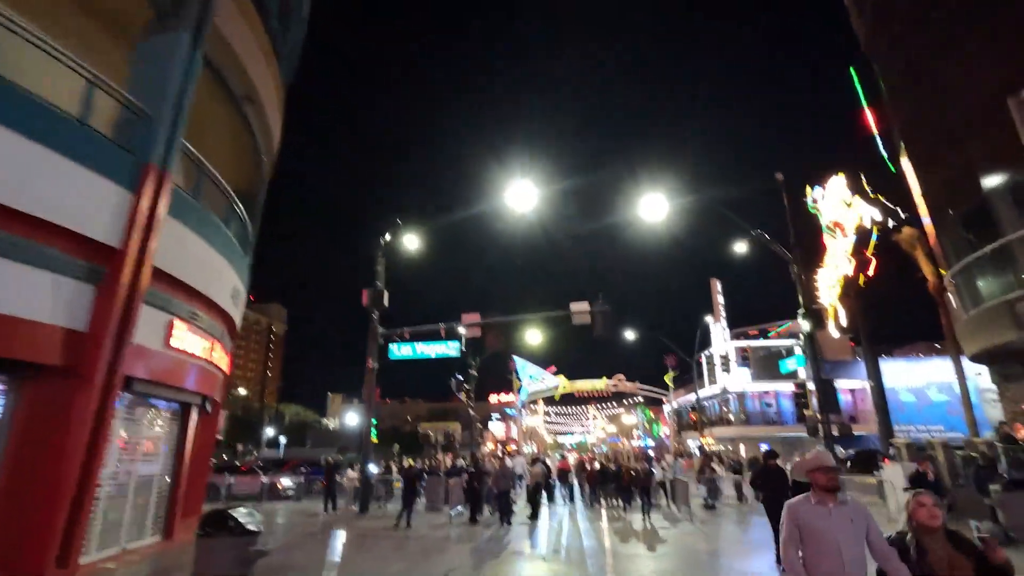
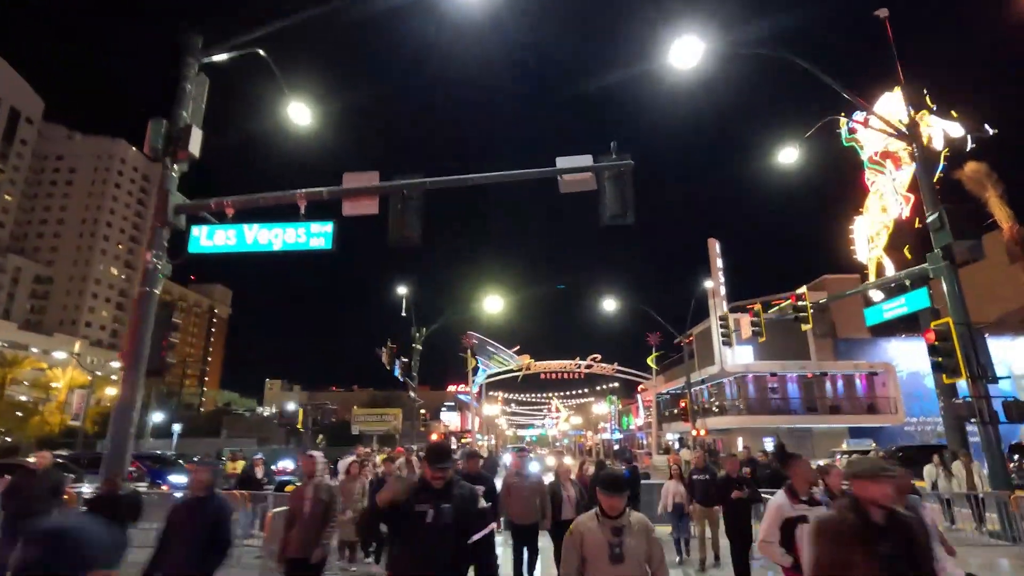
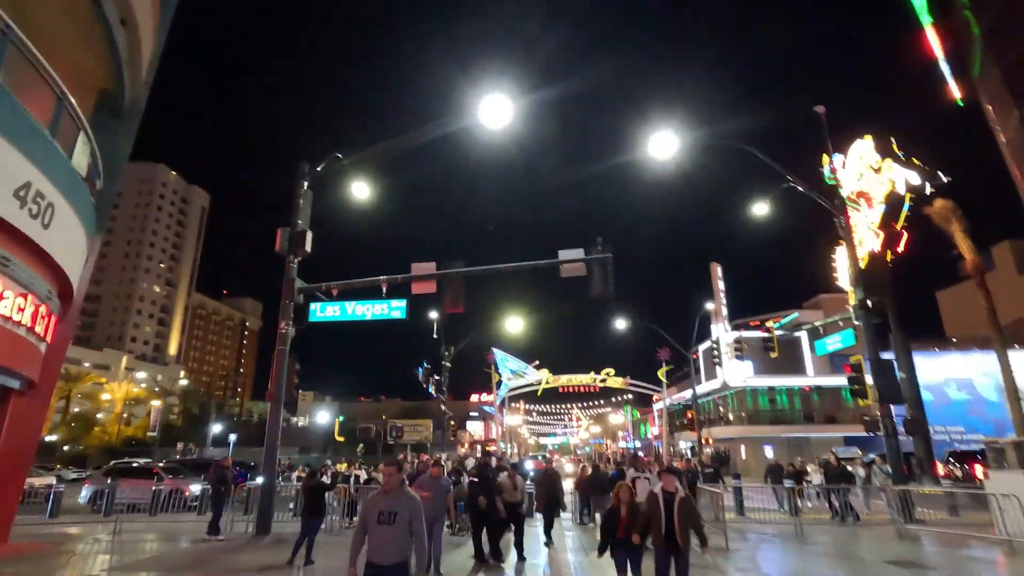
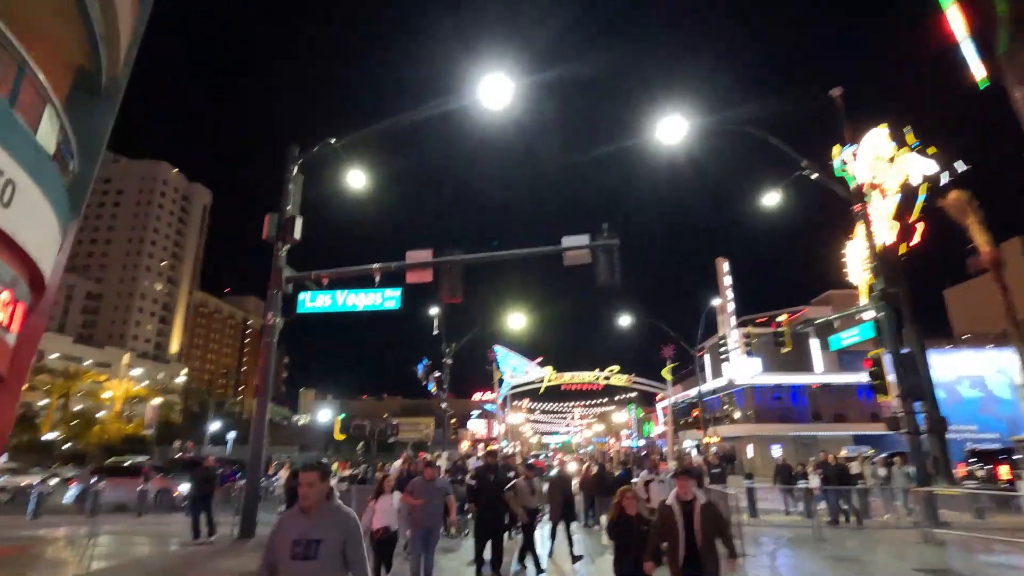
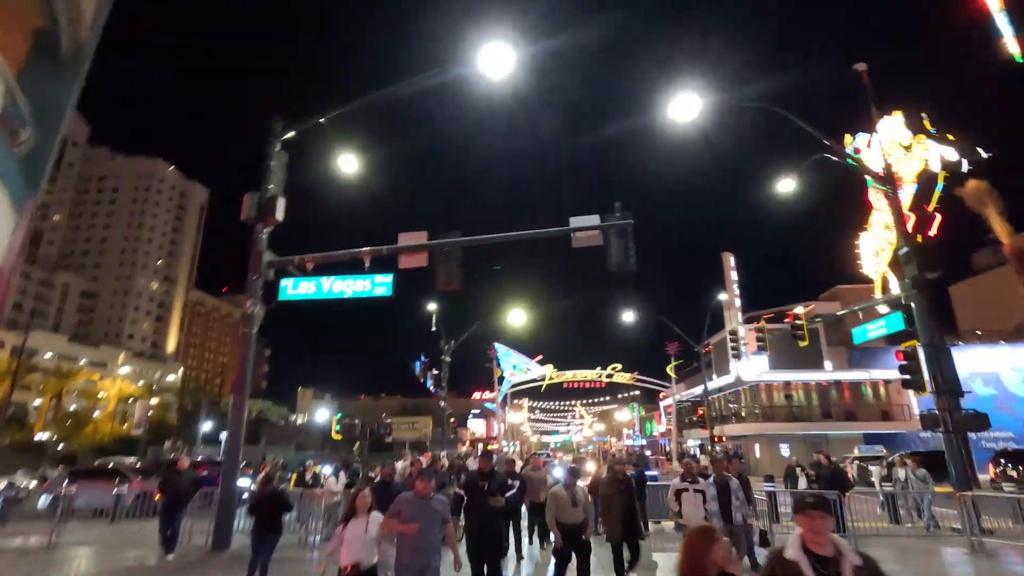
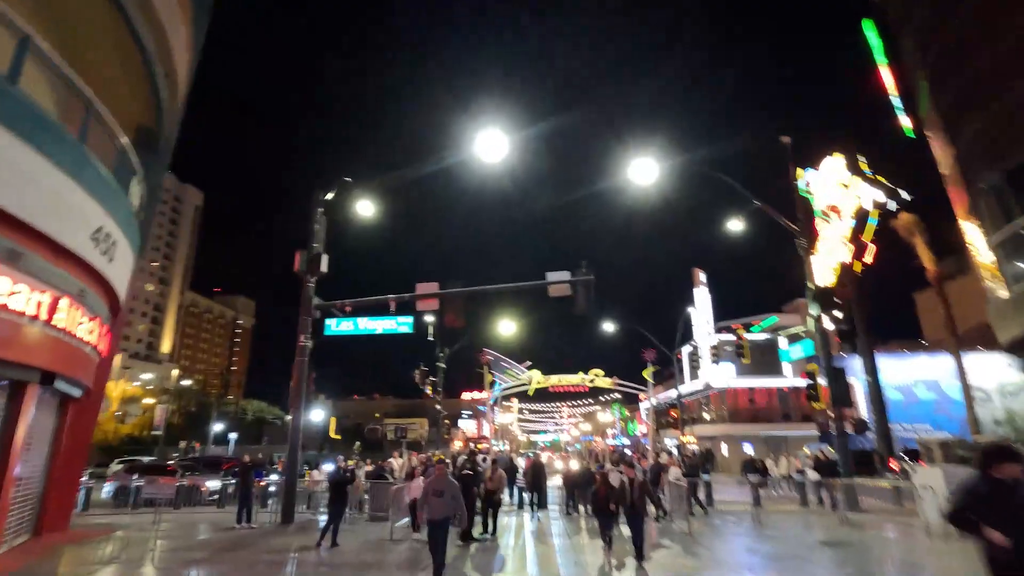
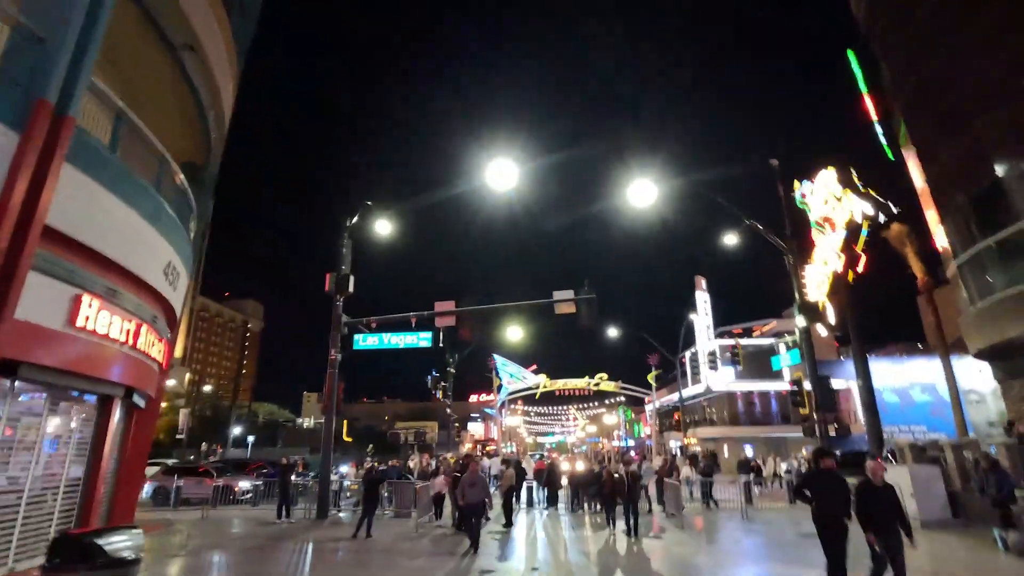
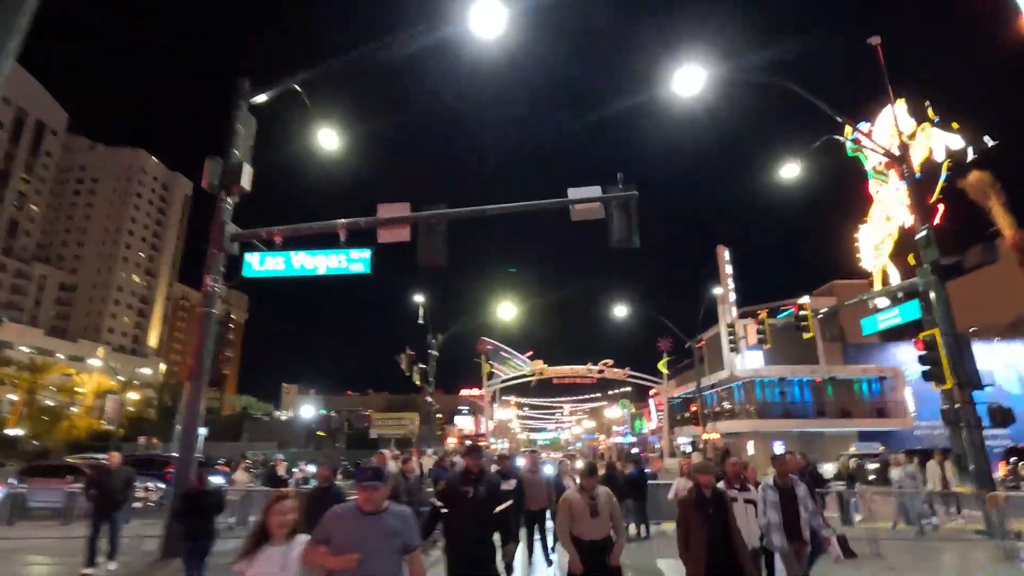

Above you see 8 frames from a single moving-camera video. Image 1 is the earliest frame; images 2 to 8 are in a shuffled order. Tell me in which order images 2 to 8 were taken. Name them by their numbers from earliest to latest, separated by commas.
7, 6, 3, 4, 5, 8, 2
